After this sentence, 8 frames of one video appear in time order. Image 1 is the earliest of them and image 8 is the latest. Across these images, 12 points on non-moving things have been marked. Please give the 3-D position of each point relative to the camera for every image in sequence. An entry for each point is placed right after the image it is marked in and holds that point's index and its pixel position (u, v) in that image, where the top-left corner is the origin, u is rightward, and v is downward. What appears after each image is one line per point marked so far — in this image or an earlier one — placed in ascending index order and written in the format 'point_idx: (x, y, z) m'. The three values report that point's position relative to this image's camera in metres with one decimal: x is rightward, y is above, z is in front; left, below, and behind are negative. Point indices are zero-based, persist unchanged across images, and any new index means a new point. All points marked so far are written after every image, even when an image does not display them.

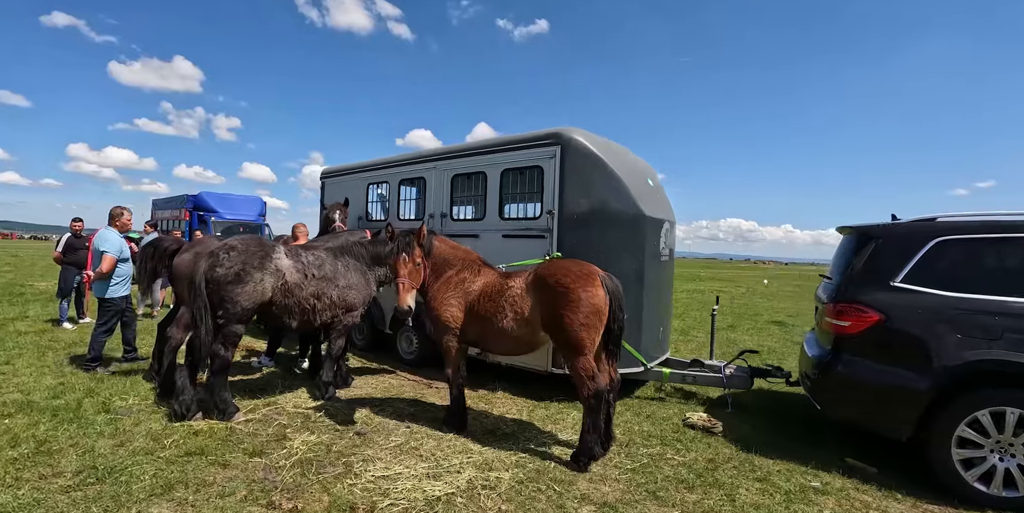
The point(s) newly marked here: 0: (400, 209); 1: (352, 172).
0: (-1.5, +0.6, +7.0) m
1: (-2.5, +1.3, +7.7) m
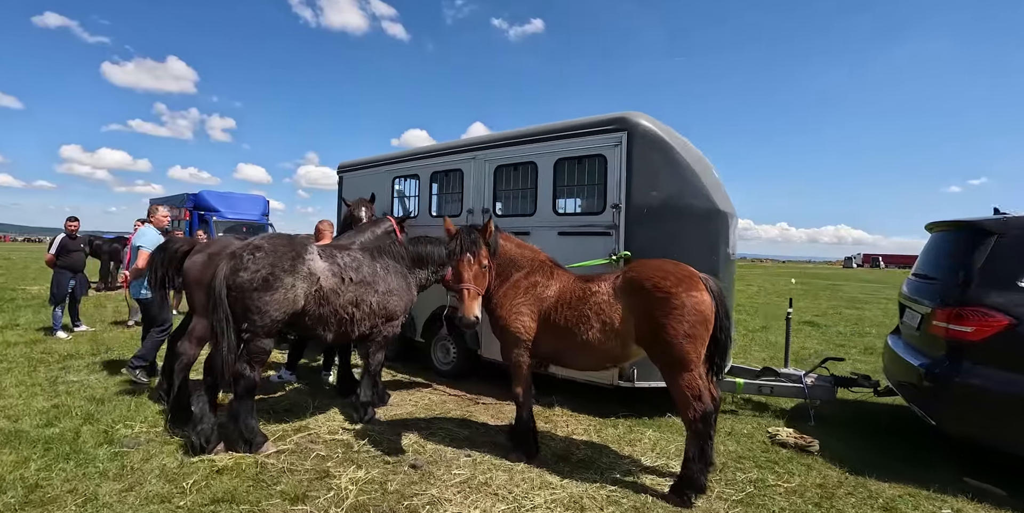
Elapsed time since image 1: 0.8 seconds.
0: (-1.0, +0.6, +6.4) m
1: (-1.9, +1.3, +7.0) m
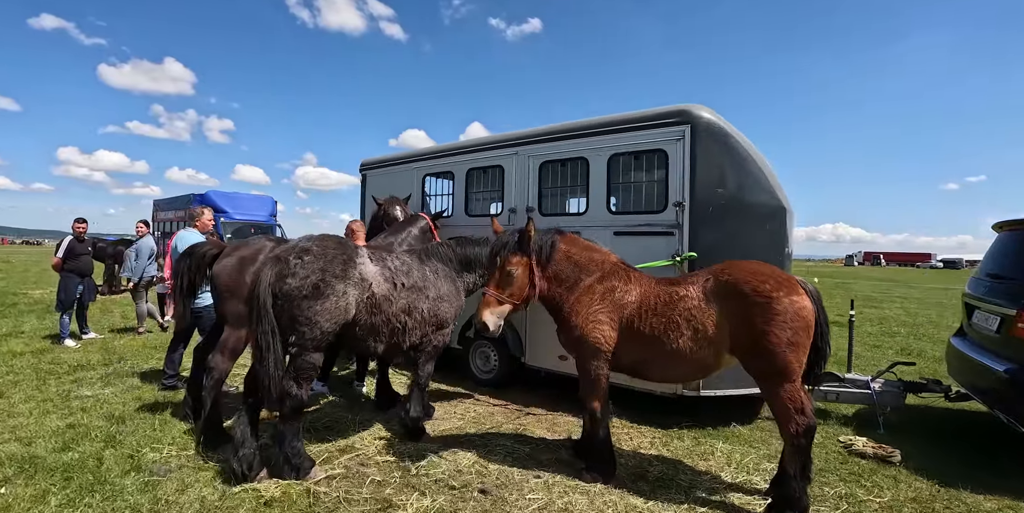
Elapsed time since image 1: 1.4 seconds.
0: (-0.5, +0.6, +6.0) m
1: (-1.5, +1.3, +6.6) m
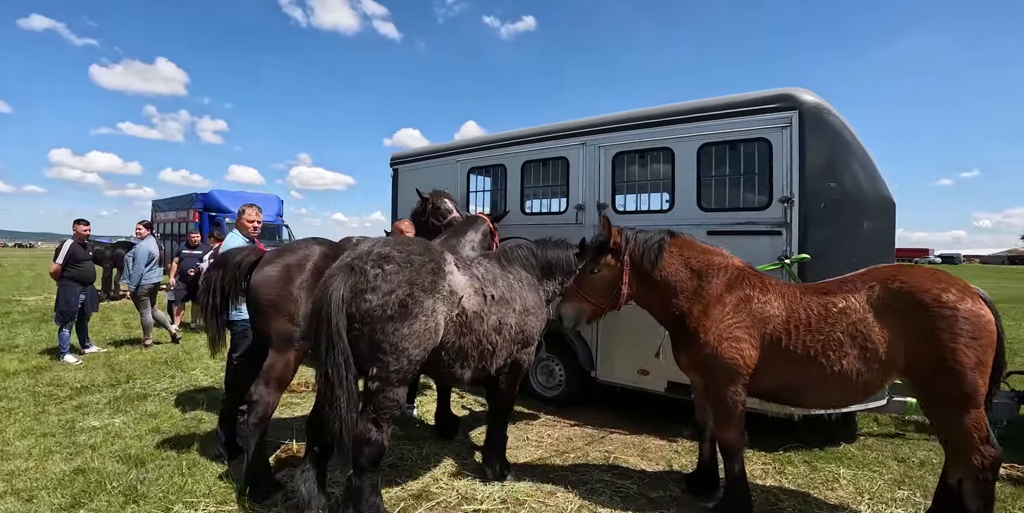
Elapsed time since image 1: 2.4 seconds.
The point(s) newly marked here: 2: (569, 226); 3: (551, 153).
0: (+0.2, +0.6, +5.3) m
1: (-0.8, +1.2, +5.9) m
2: (+0.7, +0.3, +5.3) m
3: (+0.4, +1.1, +5.1) m
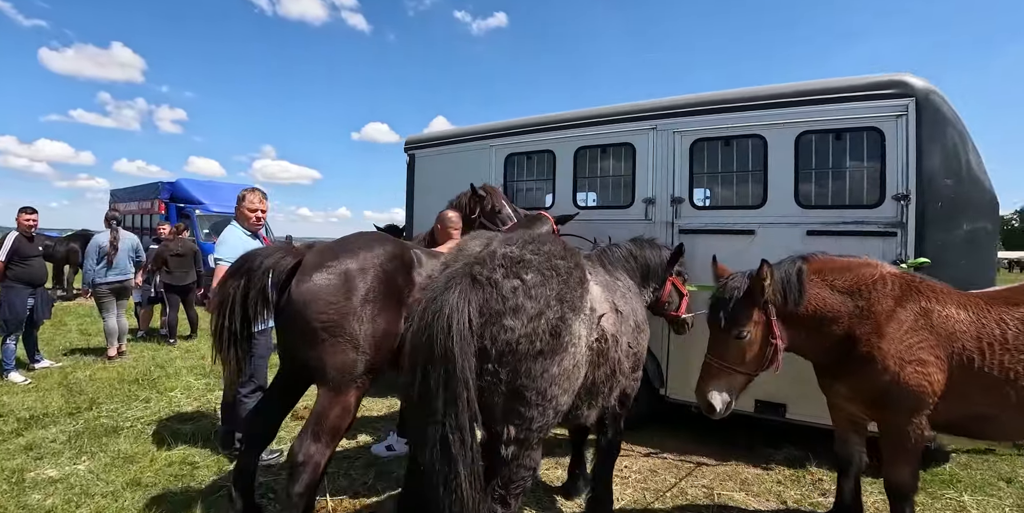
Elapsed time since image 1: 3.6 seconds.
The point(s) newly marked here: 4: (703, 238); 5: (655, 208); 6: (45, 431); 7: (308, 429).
0: (+0.6, +0.6, +4.6) m
1: (-0.4, +1.2, +5.1) m
2: (+1.1, +0.3, +4.6) m
3: (+0.9, +1.1, +4.4) m
4: (+1.7, +0.2, +4.3) m
5: (+1.2, +0.4, +4.2) m
6: (-3.5, -1.3, +3.7) m
7: (-0.8, -0.7, +2.0) m
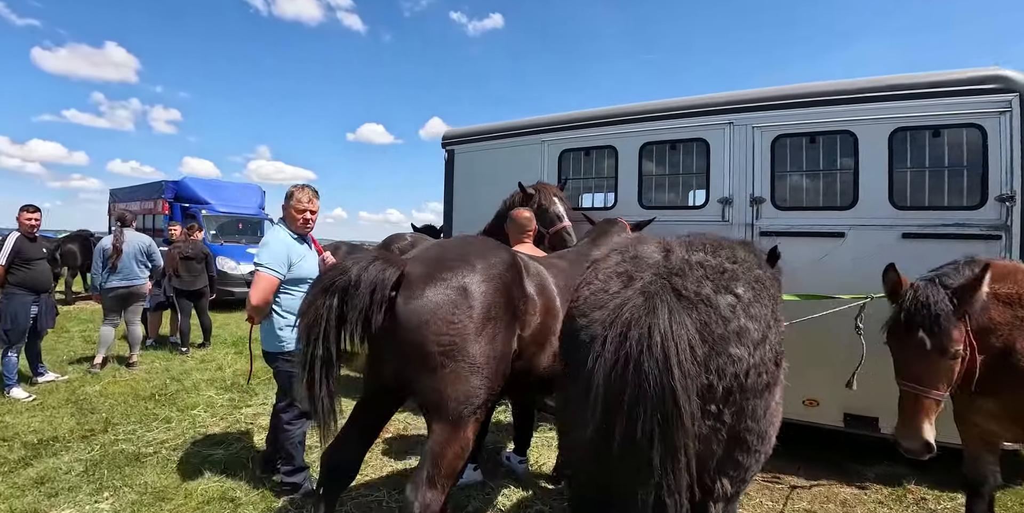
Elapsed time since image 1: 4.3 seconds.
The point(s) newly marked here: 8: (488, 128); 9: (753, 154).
0: (+1.1, +0.6, +4.2) m
1: (+0.1, +1.2, +4.7) m
2: (+1.6, +0.3, +4.2) m
3: (+1.4, +1.0, +4.0) m
4: (+2.2, +0.1, +4.0) m
5: (+1.7, +0.4, +3.9) m
6: (-3.0, -1.3, +3.3) m
7: (-0.3, -0.7, +1.6) m
8: (-0.2, +1.3, +5.0) m
9: (+1.8, +0.8, +3.8) m
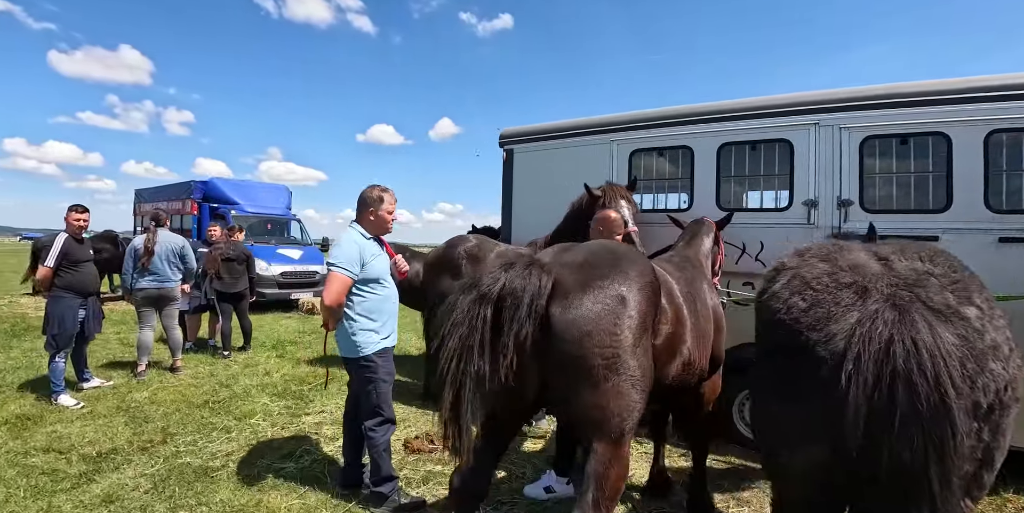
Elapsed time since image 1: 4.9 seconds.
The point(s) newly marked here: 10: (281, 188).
0: (+1.7, +0.5, +3.9) m
1: (+0.7, +1.2, +4.5) m
2: (+2.2, +0.2, +4.0) m
3: (+2.0, +1.0, +3.7) m
4: (+2.8, +0.1, +3.7) m
5: (+2.3, +0.4, +3.6) m
6: (-2.4, -1.4, +3.1) m
7: (+0.2, -0.8, +1.4) m
8: (+0.4, +1.3, +4.7) m
9: (+2.4, +0.8, +3.6) m
10: (-5.8, +1.7, +12.1) m
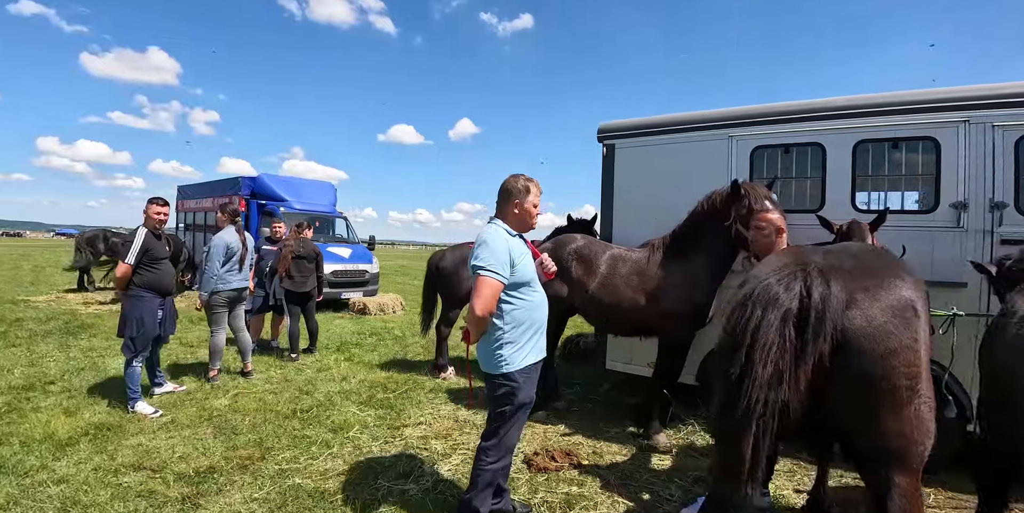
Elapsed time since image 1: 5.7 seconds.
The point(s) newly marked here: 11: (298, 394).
0: (+2.6, +0.5, +3.5) m
1: (+1.6, +1.2, +4.1) m
2: (+3.1, +0.2, +3.5) m
3: (+2.9, +1.0, +3.3) m
4: (+3.7, +0.1, +3.2) m
5: (+3.2, +0.3, +3.1) m
6: (-1.6, -1.4, +2.8) m
7: (+1.0, -0.8, +1.0) m
8: (+1.3, +1.3, +4.3) m
9: (+3.3, +0.7, +3.1) m
10: (-4.6, +1.7, +11.9) m
11: (-2.0, -1.3, +4.5) m
